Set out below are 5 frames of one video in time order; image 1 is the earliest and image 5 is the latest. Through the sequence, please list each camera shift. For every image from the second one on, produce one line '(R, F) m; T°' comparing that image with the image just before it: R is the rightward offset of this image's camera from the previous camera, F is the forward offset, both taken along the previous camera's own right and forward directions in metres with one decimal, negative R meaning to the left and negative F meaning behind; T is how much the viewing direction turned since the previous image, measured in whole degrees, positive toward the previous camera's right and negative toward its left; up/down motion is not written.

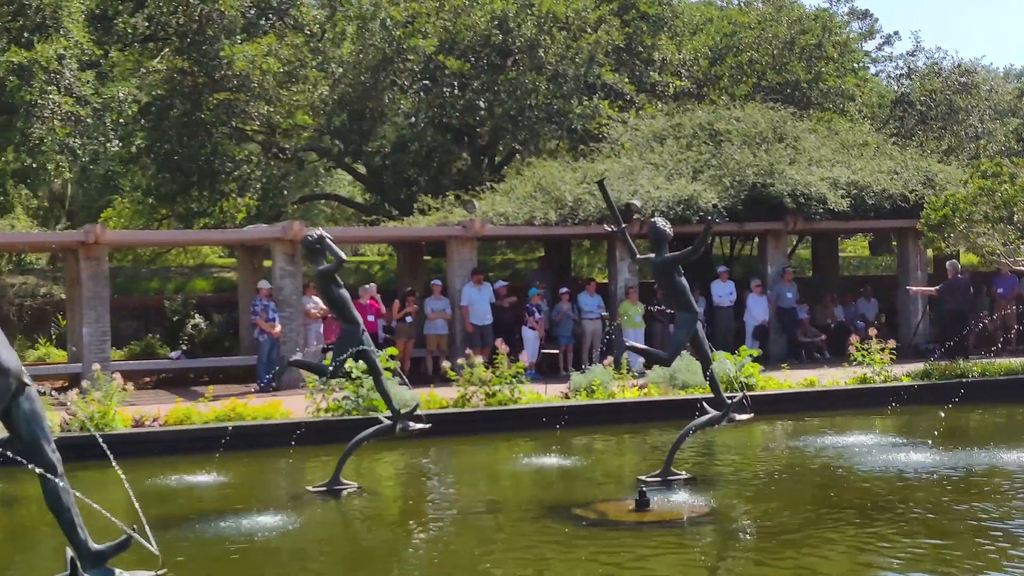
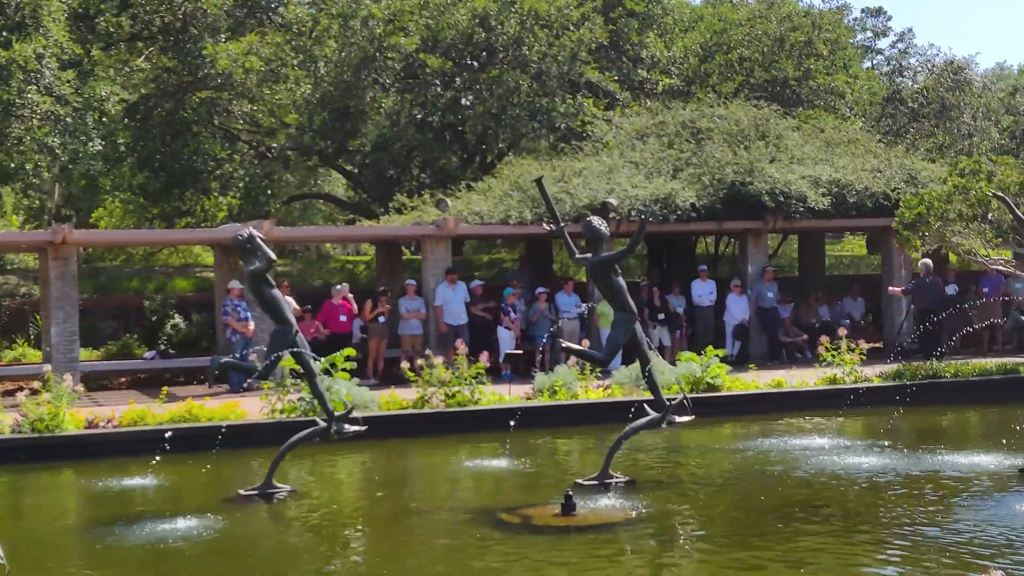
(+0.5, +0.1) m; 0°
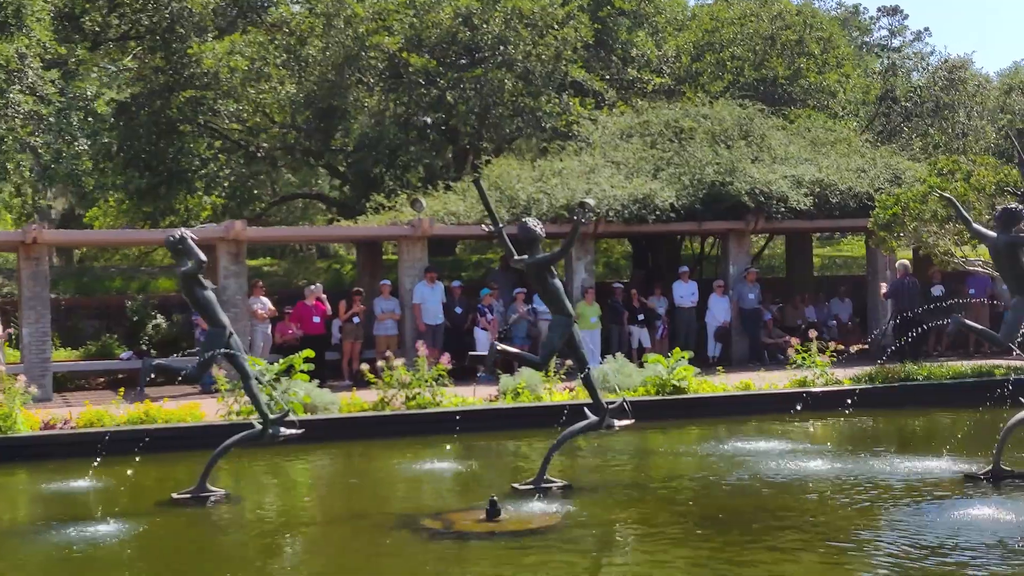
(+0.5, +0.1) m; -1°
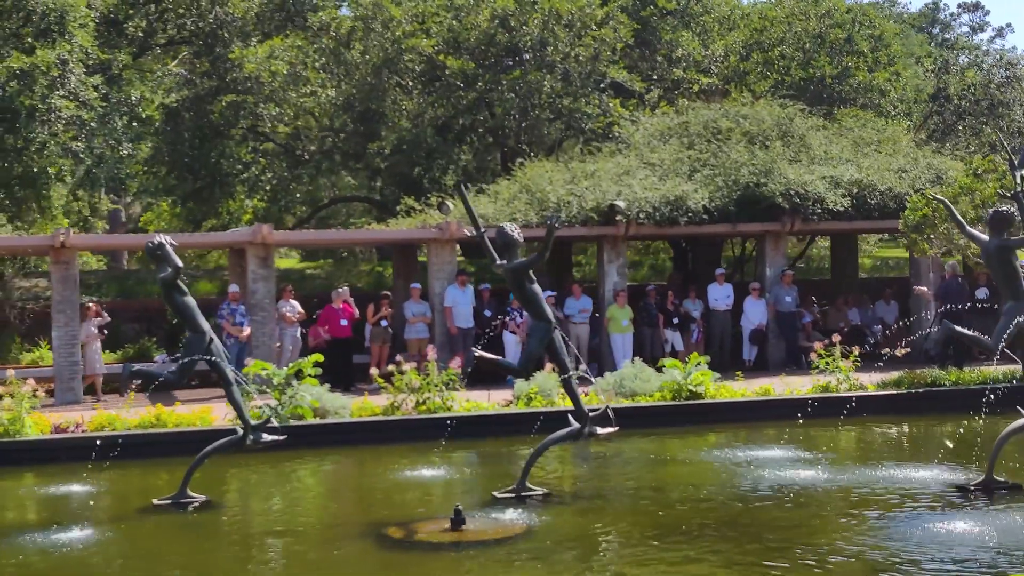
(+0.5, +0.1) m; -3°
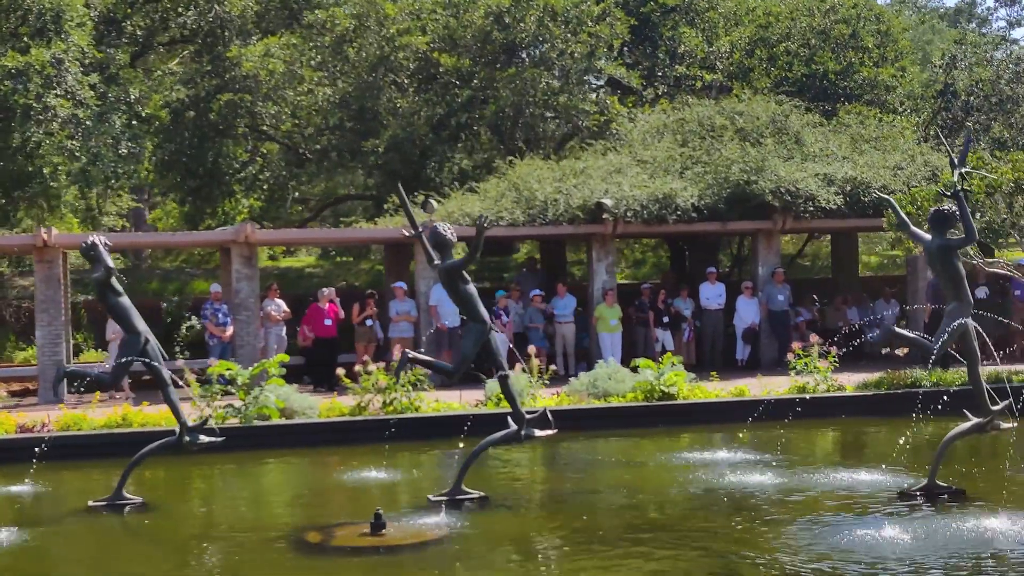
(+0.6, +0.1) m; -1°
